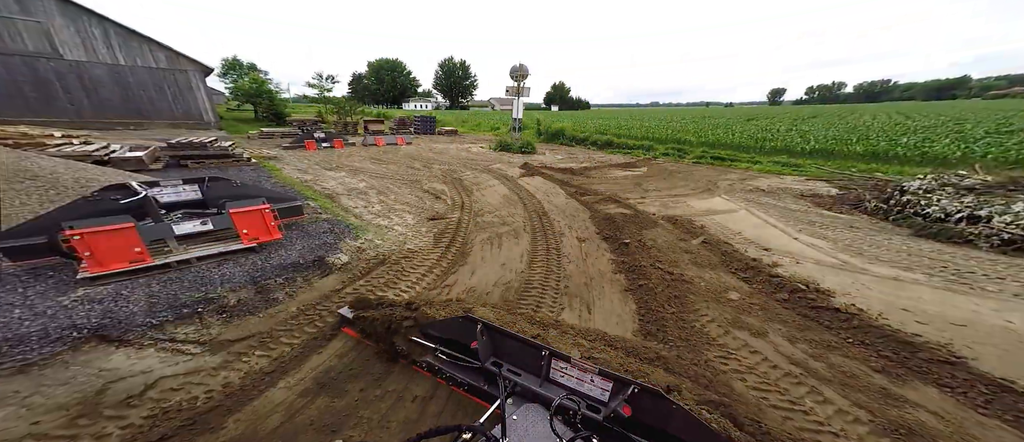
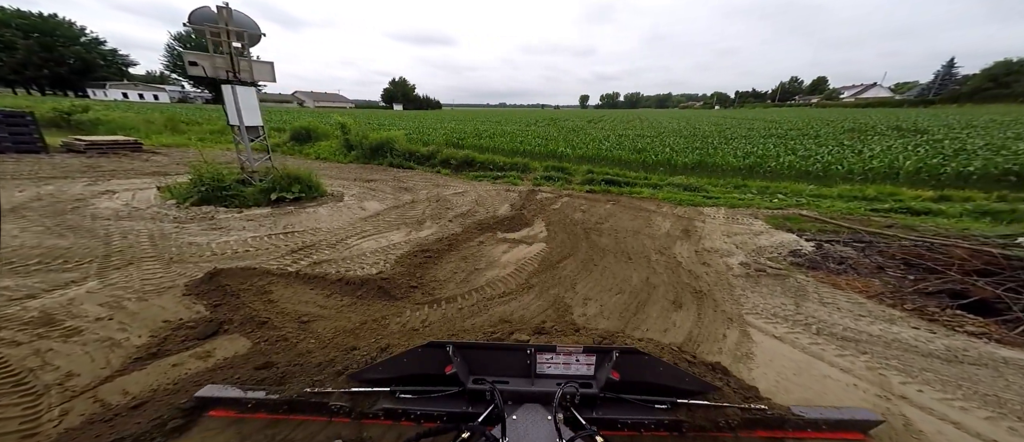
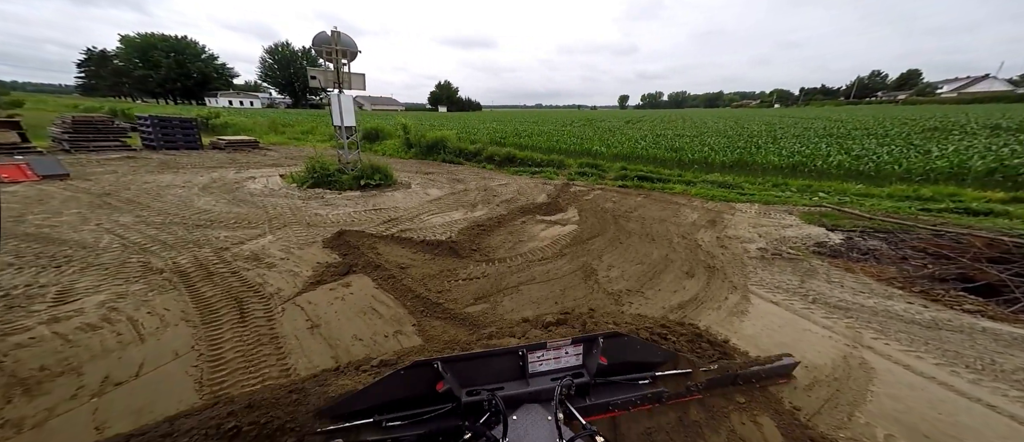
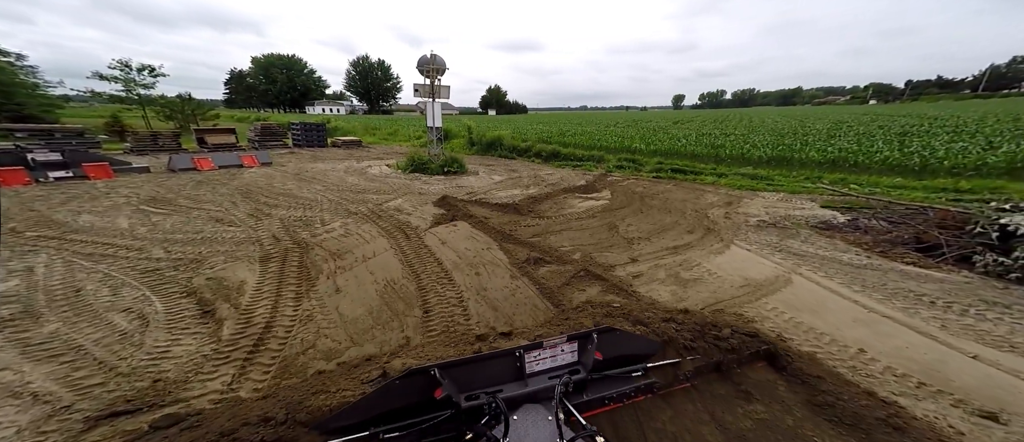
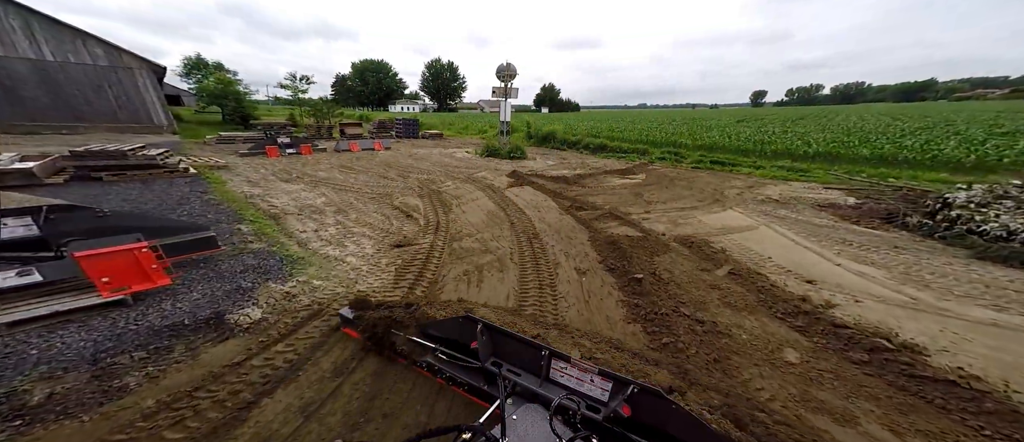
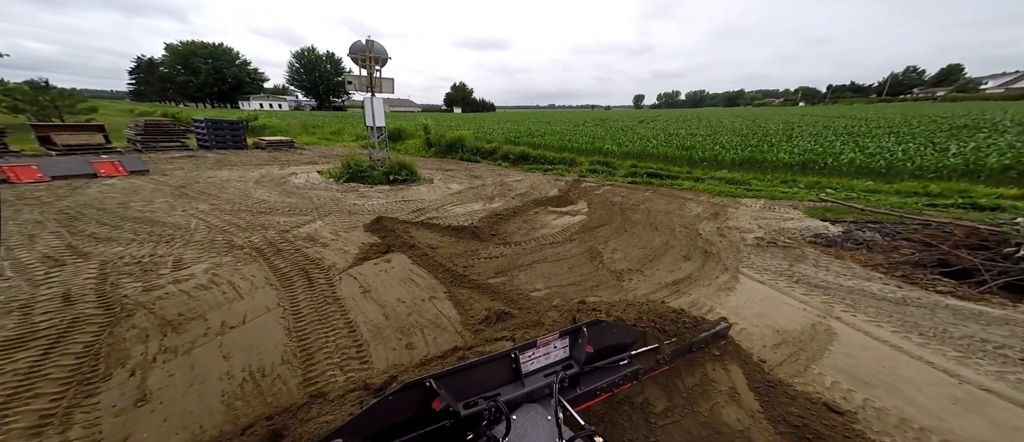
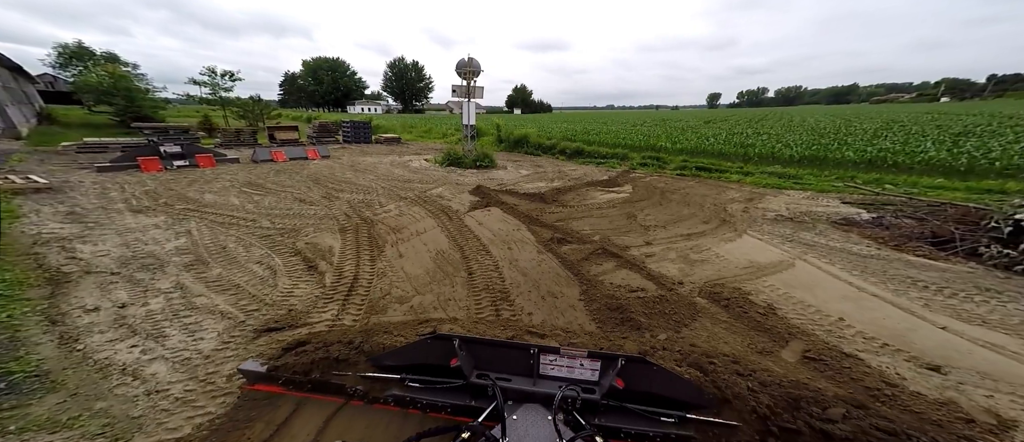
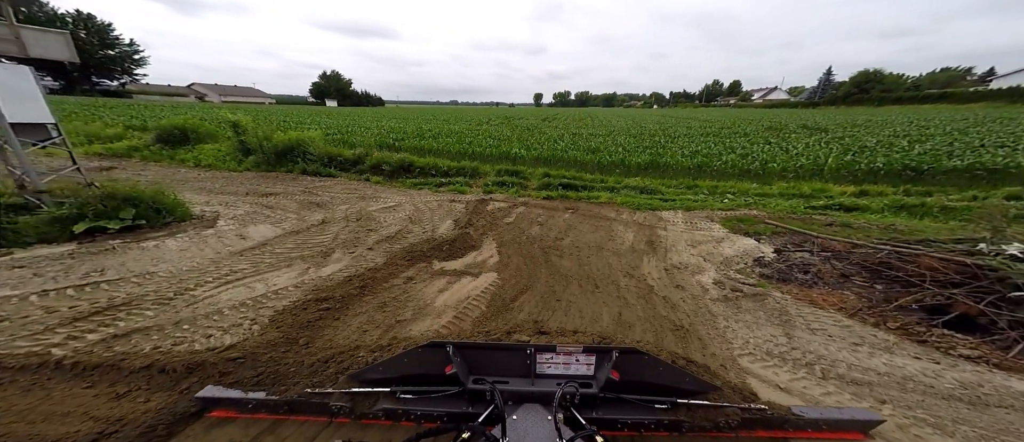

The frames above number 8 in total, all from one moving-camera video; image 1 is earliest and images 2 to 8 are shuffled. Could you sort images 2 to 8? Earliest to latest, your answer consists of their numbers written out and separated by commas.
5, 7, 4, 6, 3, 2, 8
